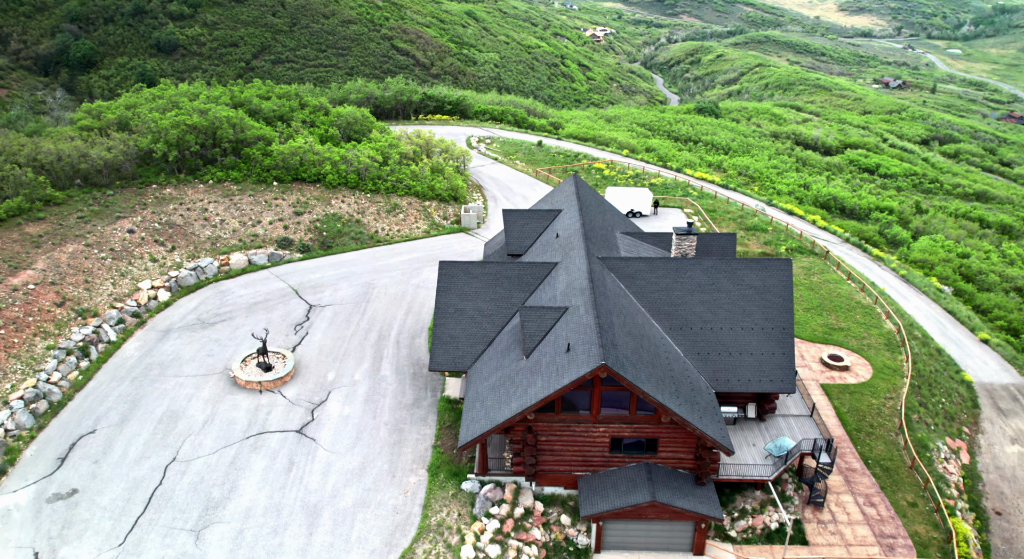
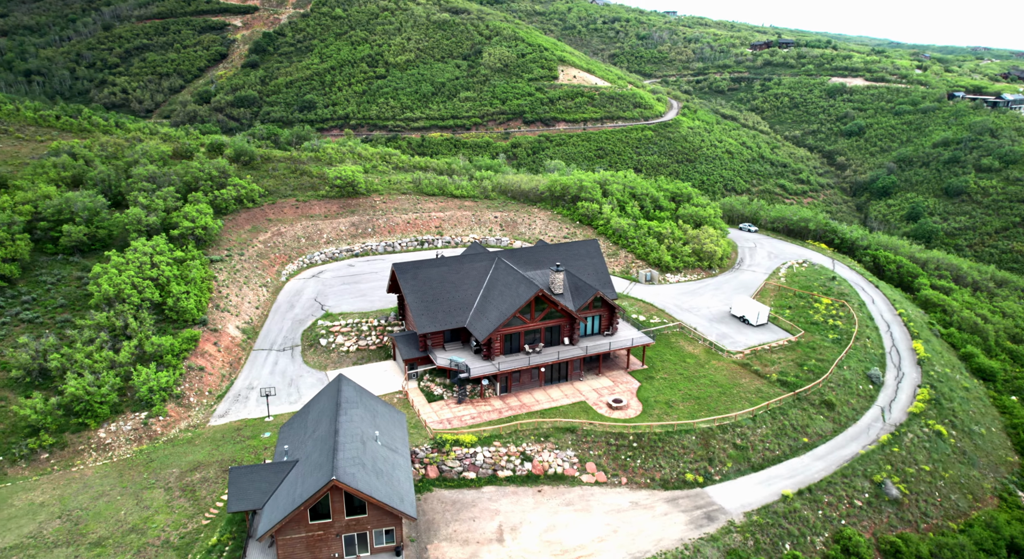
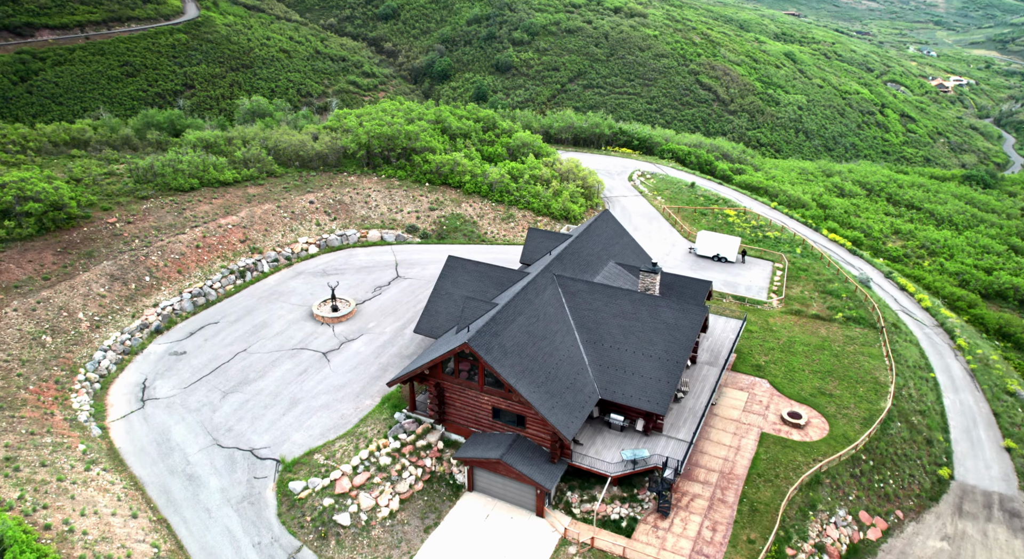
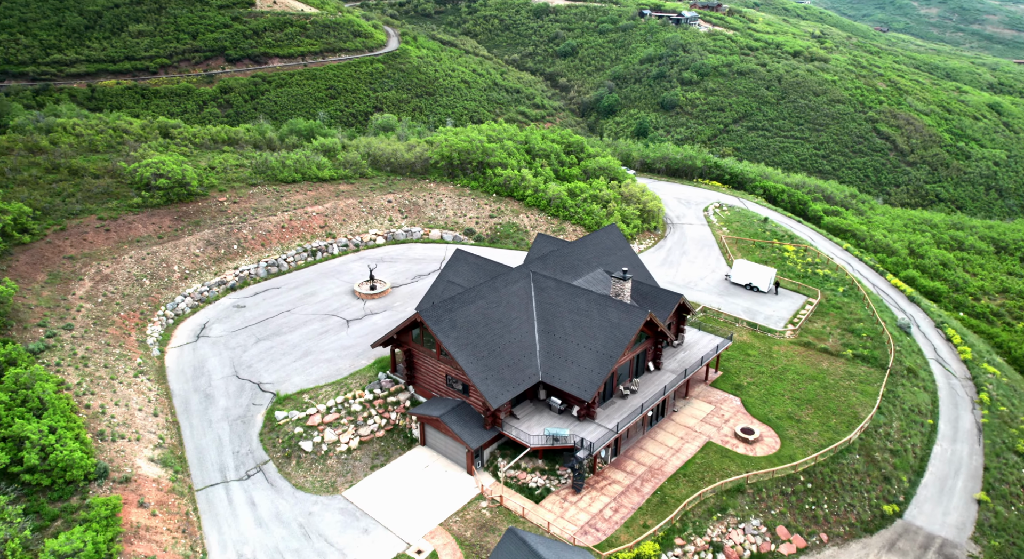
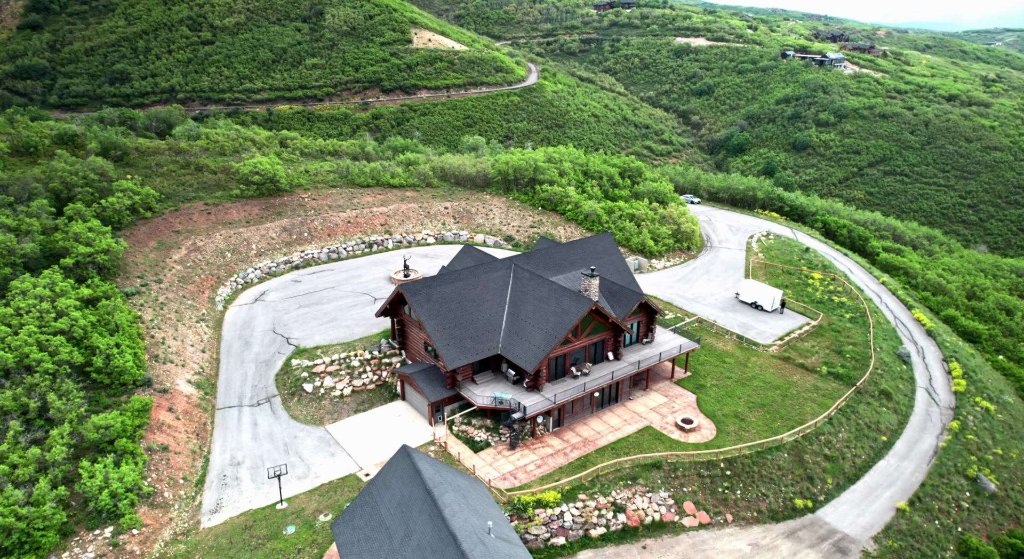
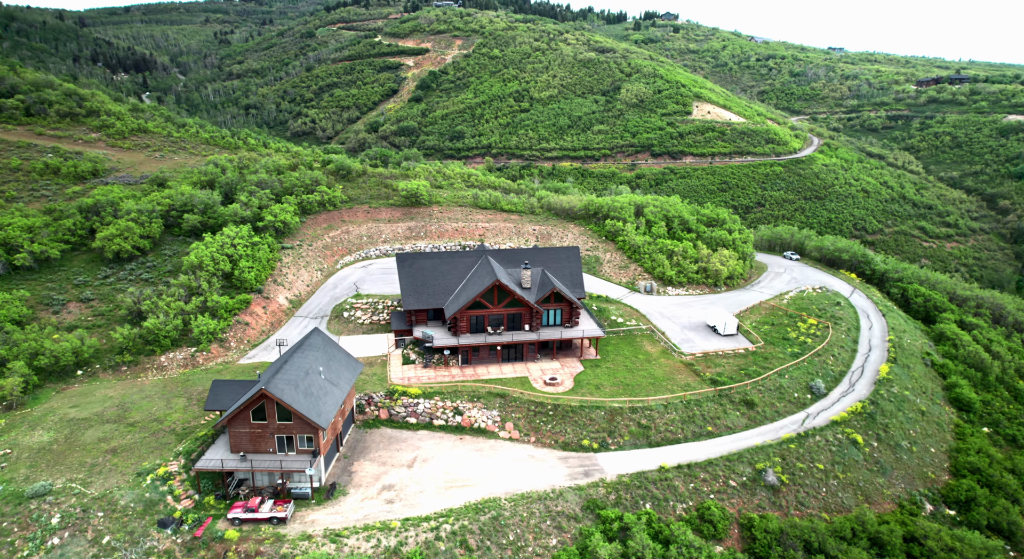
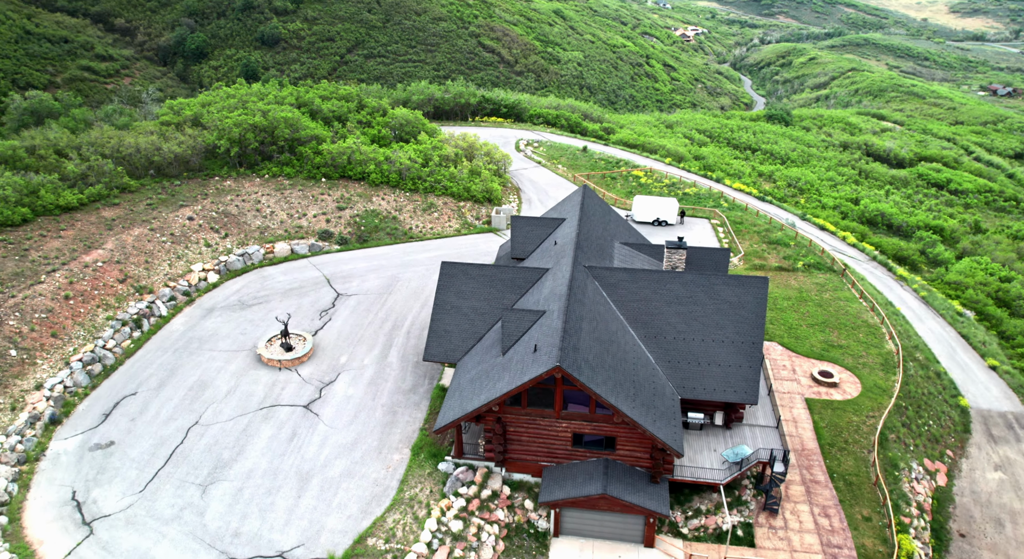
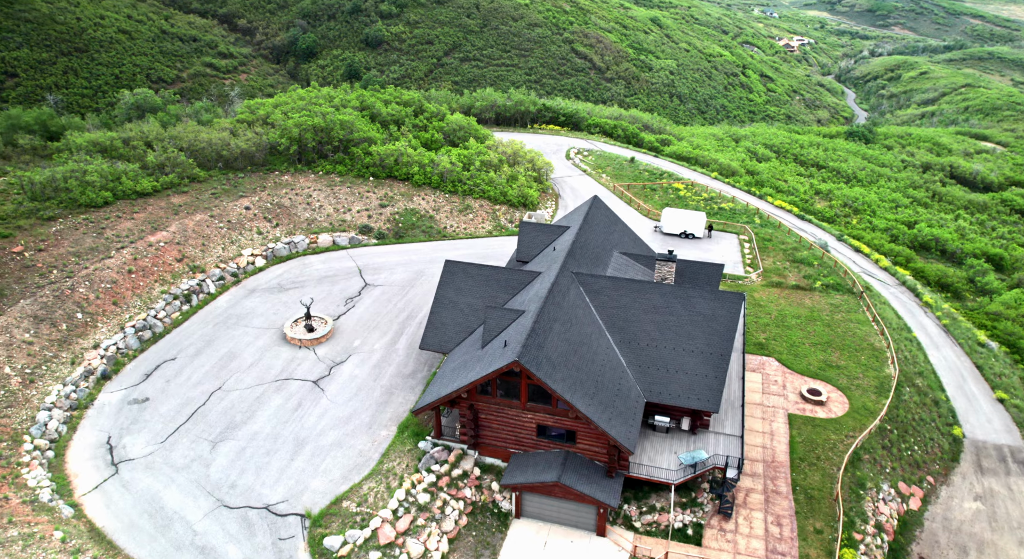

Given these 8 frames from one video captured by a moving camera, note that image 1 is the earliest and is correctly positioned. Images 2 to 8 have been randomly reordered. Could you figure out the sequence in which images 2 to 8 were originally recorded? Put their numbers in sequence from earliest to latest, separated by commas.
7, 8, 3, 4, 5, 2, 6
